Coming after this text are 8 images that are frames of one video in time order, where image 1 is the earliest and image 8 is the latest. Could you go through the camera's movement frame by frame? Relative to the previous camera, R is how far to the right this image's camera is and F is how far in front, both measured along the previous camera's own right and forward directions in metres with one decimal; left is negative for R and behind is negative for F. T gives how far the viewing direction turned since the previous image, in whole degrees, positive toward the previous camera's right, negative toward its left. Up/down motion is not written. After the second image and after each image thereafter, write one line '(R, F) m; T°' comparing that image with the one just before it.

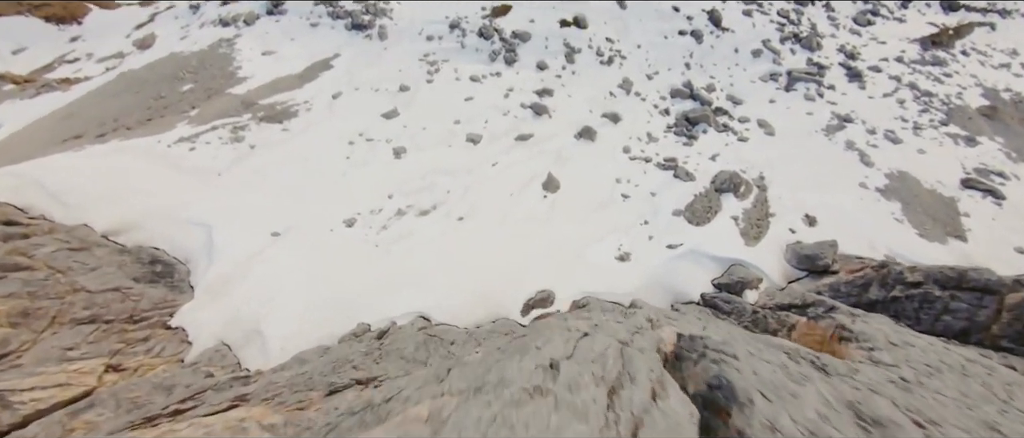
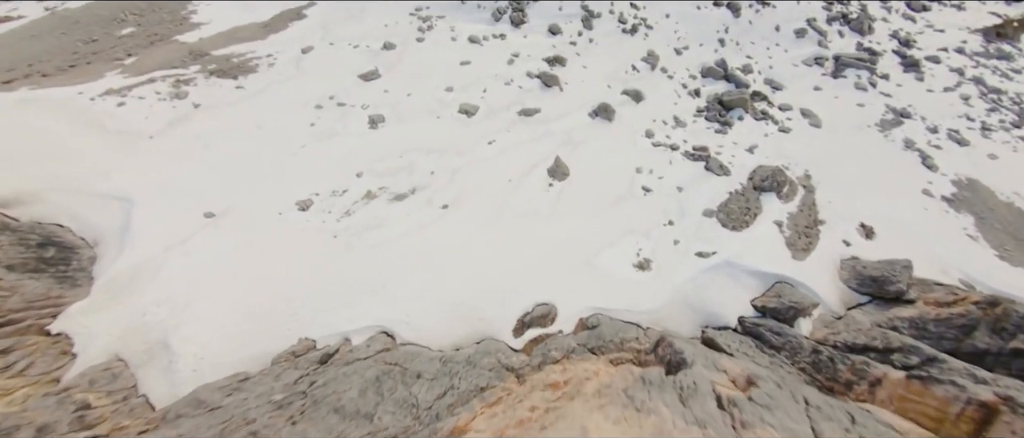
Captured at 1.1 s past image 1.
(+0.1, +2.1) m; 0°
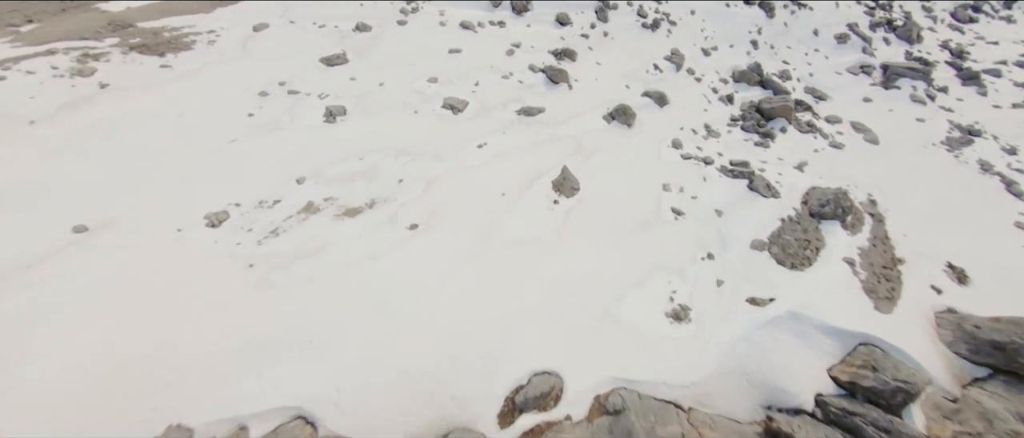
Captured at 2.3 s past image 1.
(+0.1, +2.3) m; 0°
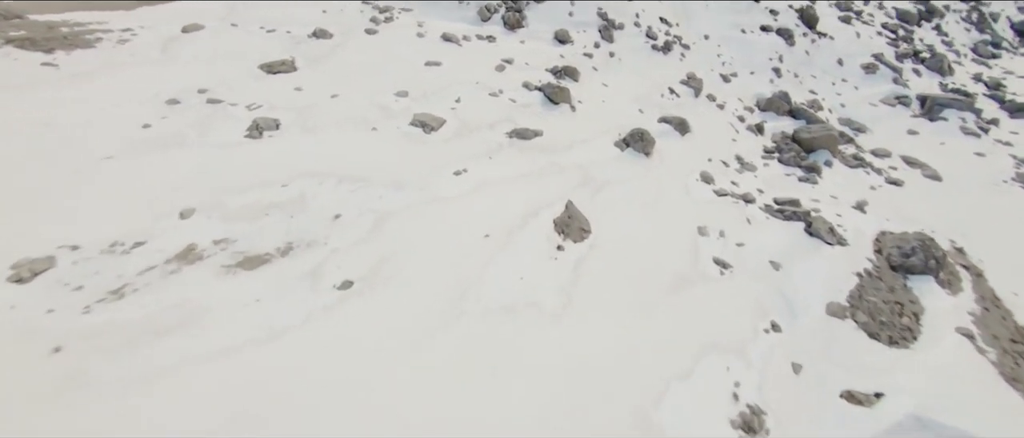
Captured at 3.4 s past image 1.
(+0.1, +2.1) m; +1°
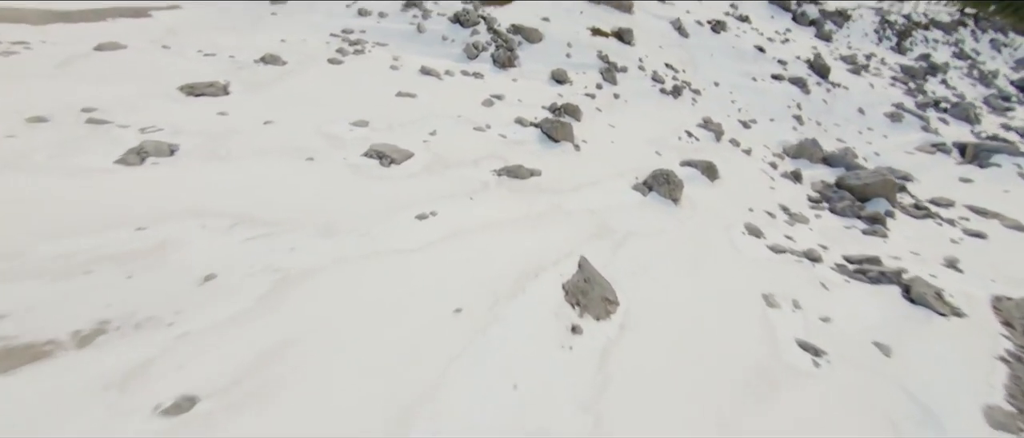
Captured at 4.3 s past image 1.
(+0.1, +1.9) m; +1°
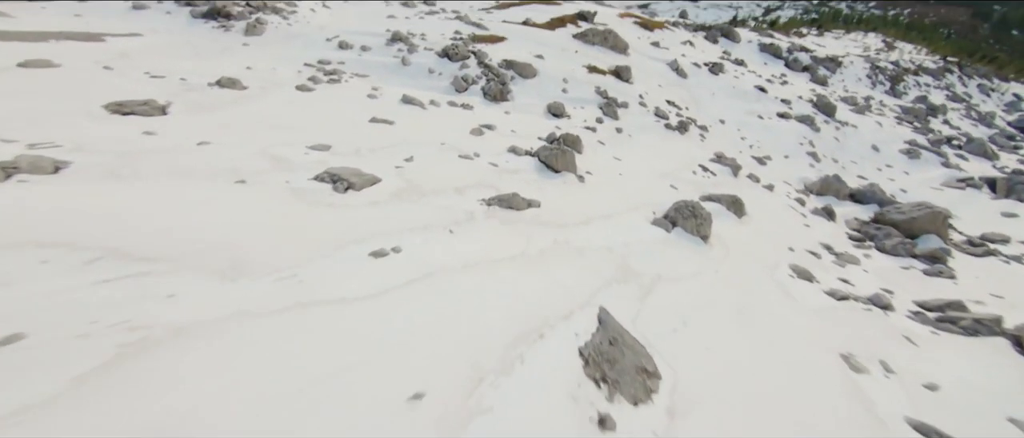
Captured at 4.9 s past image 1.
(0.0, +1.1) m; +1°
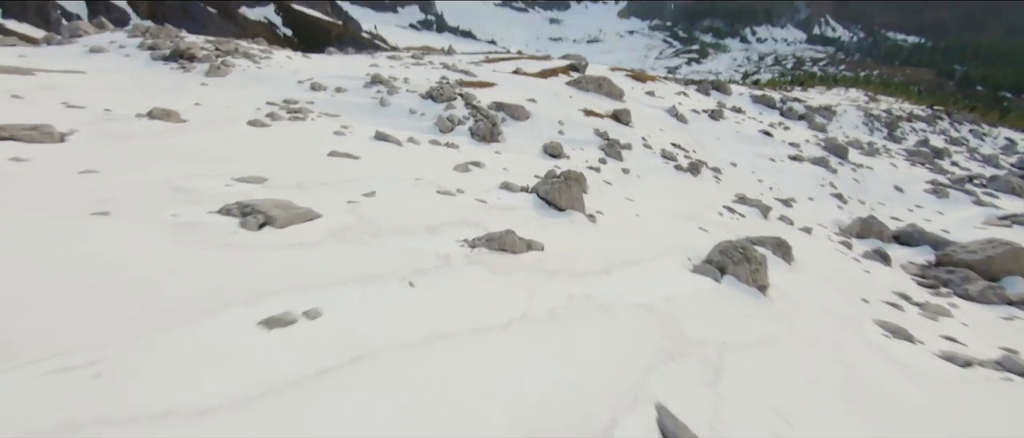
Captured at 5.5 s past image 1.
(0.0, +1.2) m; +1°
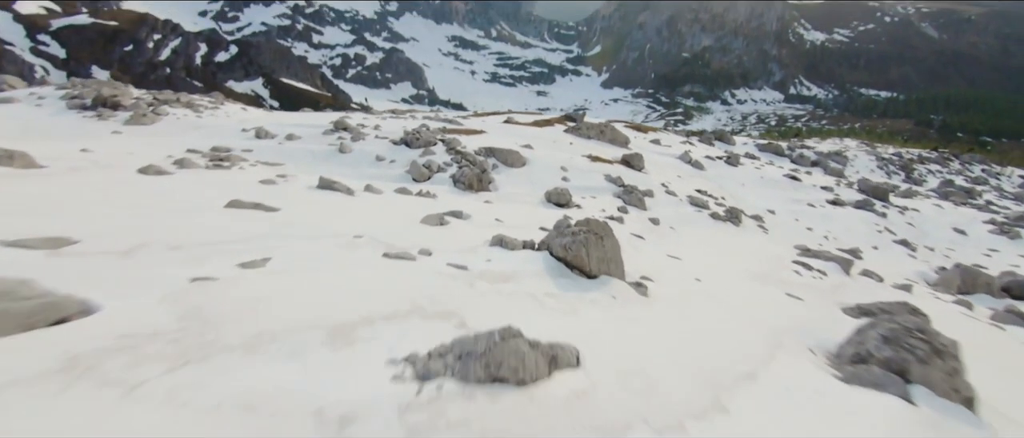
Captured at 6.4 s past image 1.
(0.0, +1.6) m; +1°
